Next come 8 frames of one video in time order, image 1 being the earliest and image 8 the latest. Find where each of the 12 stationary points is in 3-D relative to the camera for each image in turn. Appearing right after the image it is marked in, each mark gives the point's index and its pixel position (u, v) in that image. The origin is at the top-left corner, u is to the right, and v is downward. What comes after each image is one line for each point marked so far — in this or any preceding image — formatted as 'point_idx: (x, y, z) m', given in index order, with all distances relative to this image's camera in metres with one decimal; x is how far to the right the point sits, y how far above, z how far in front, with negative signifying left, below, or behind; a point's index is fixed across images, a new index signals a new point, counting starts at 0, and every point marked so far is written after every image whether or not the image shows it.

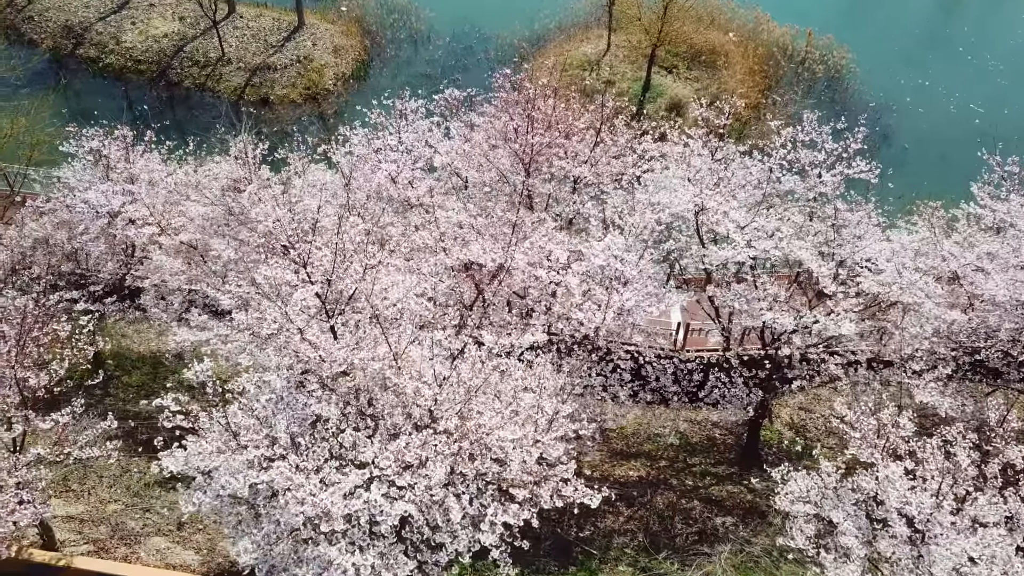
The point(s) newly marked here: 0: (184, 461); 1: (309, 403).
0: (-3.0, -1.6, +7.7) m
1: (-1.9, -1.1, +8.0) m
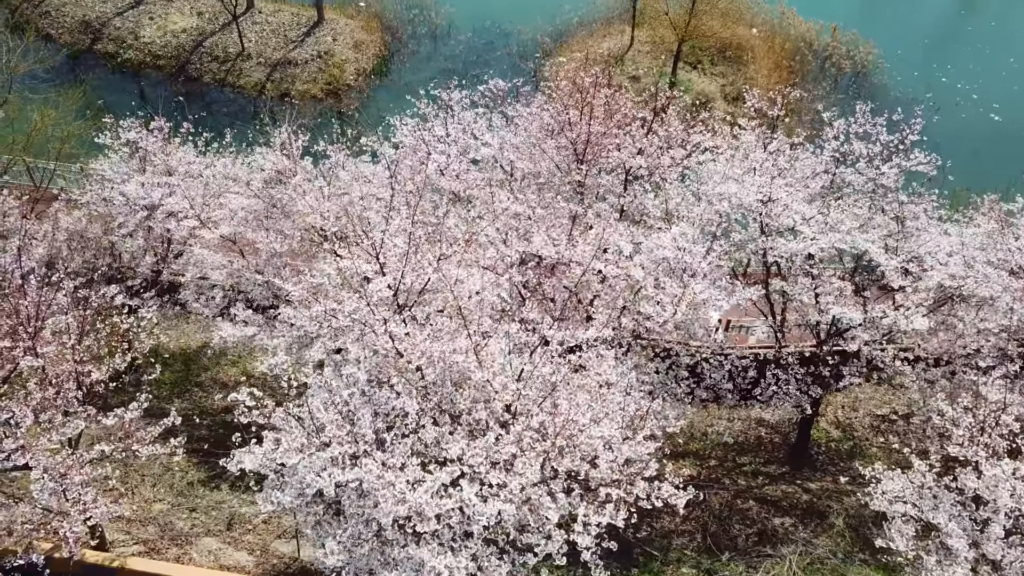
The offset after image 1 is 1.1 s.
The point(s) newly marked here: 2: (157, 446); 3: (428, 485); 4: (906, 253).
0: (-2.2, -1.5, +7.3) m
1: (-1.1, -1.0, +7.6) m
2: (-4.3, -1.9, +10.3) m
3: (-0.7, -1.7, +7.1) m
4: (+5.9, +0.5, +12.3) m
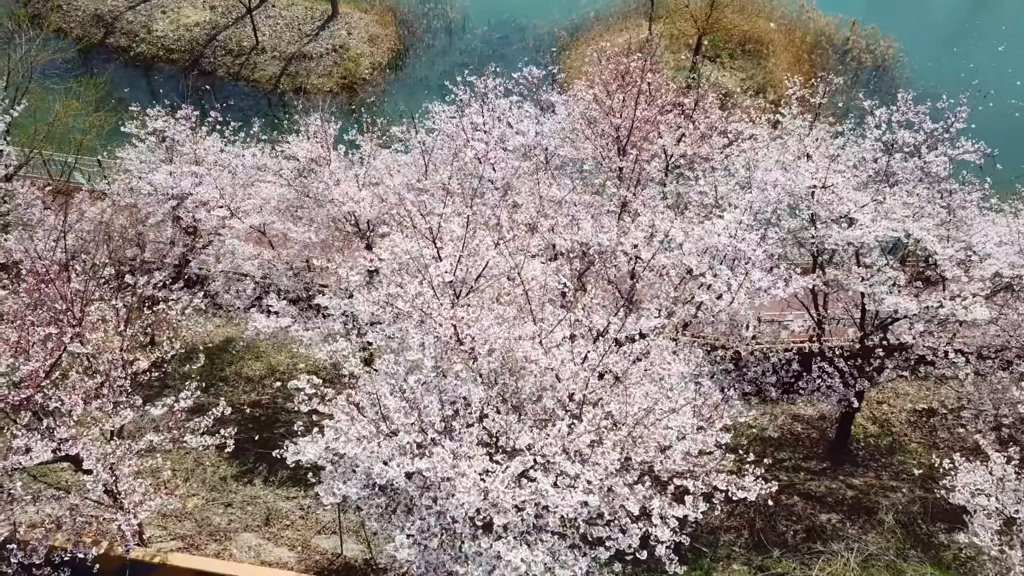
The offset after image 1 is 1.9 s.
0: (-1.6, -1.4, +7.0) m
1: (-0.5, -0.9, +7.3) m
2: (-3.7, -1.8, +10.0) m
3: (-0.1, -1.5, +6.8) m
4: (+6.5, +0.7, +12.0) m
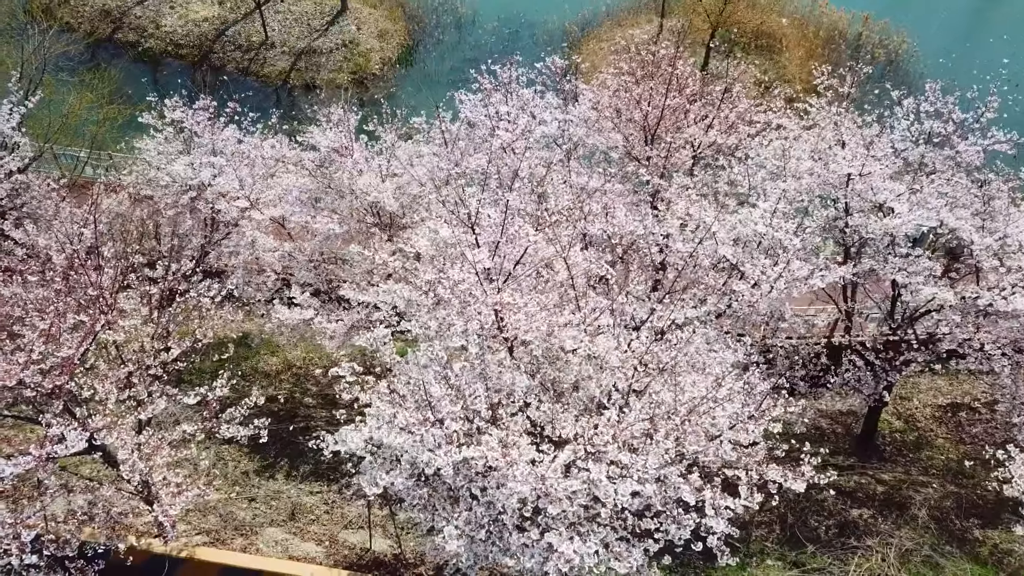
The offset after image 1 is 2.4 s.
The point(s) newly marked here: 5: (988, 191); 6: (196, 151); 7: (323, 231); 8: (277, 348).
0: (-1.2, -1.2, +6.8) m
1: (-0.1, -0.7, +7.1) m
2: (-3.3, -1.7, +9.8) m
3: (+0.3, -1.4, +6.6) m
4: (+6.9, +0.8, +11.7) m
5: (+7.1, +1.5, +12.4) m
6: (-5.5, +2.4, +14.3) m
7: (-3.0, +0.9, +12.9) m
8: (-4.0, -1.0, +14.3) m
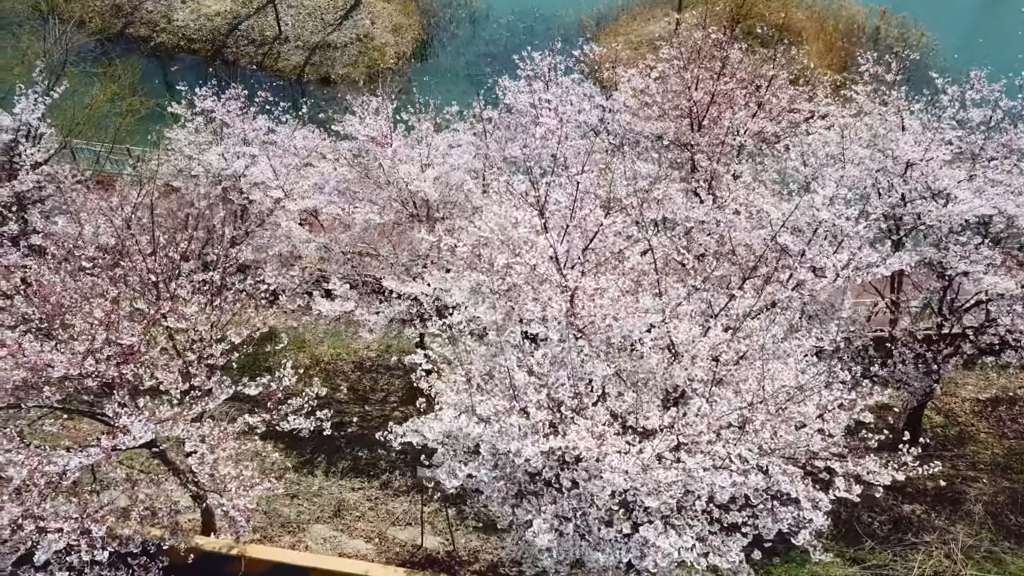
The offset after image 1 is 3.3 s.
0: (-0.5, -1.1, +6.6) m
1: (+0.6, -0.6, +6.8) m
2: (-2.6, -1.5, +9.5) m
3: (+1.0, -1.3, +6.3) m
4: (+7.6, +0.9, +11.5) m
5: (+7.8, +1.6, +12.1) m
6: (-4.8, +2.5, +14.0) m
7: (-2.3, +1.0, +12.6) m
8: (-3.3, -0.9, +14.0) m
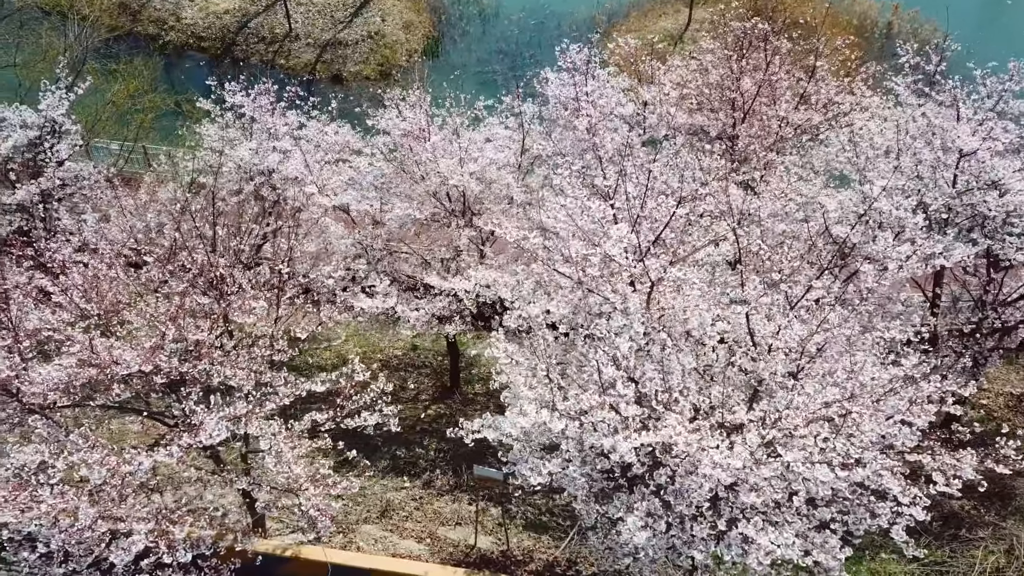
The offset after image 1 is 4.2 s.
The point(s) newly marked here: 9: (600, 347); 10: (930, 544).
0: (+0.2, -1.1, +6.4) m
1: (+1.3, -0.5, +6.6) m
2: (-1.9, -1.5, +9.3) m
3: (+1.7, -1.2, +6.1) m
4: (+8.2, +1.1, +11.3) m
5: (+8.4, +1.7, +12.0) m
6: (-4.2, +2.5, +13.8) m
7: (-1.7, +1.1, +12.4) m
8: (-2.7, -0.8, +13.8) m
9: (+0.7, -0.5, +7.0) m
10: (+5.5, -3.4, +11.0) m
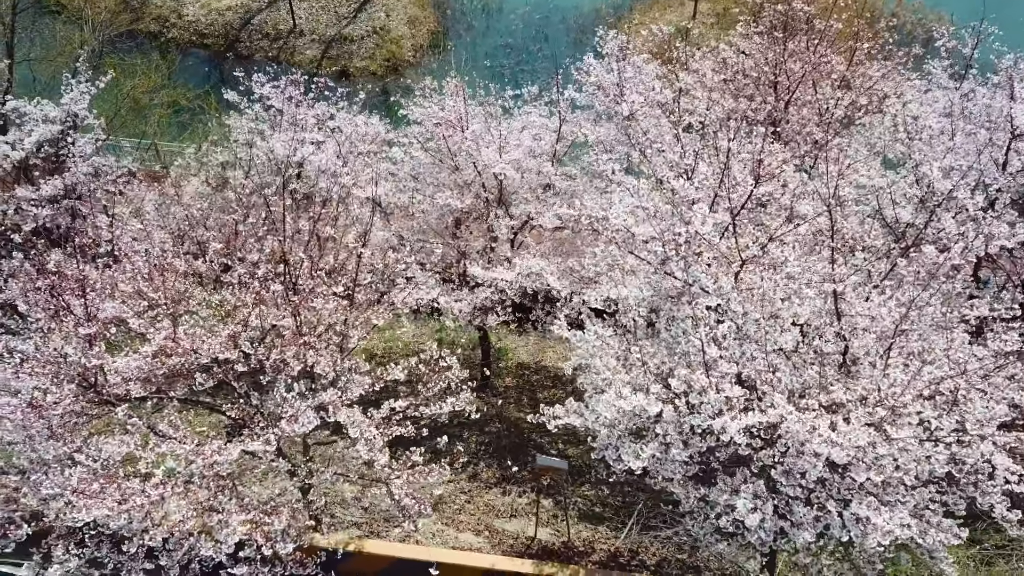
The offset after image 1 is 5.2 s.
0: (+0.9, -0.9, +6.2) m
1: (+2.0, -0.4, +6.5) m
2: (-1.3, -1.4, +9.1) m
3: (+2.4, -1.0, +5.9) m
4: (+8.8, +1.3, +11.3) m
5: (+9.0, +2.0, +11.9) m
6: (-3.6, +2.6, +13.6) m
7: (-1.1, +1.2, +12.2) m
8: (-2.1, -0.7, +13.5) m
9: (+1.4, -0.3, +6.9) m
10: (+6.2, -3.1, +10.9) m
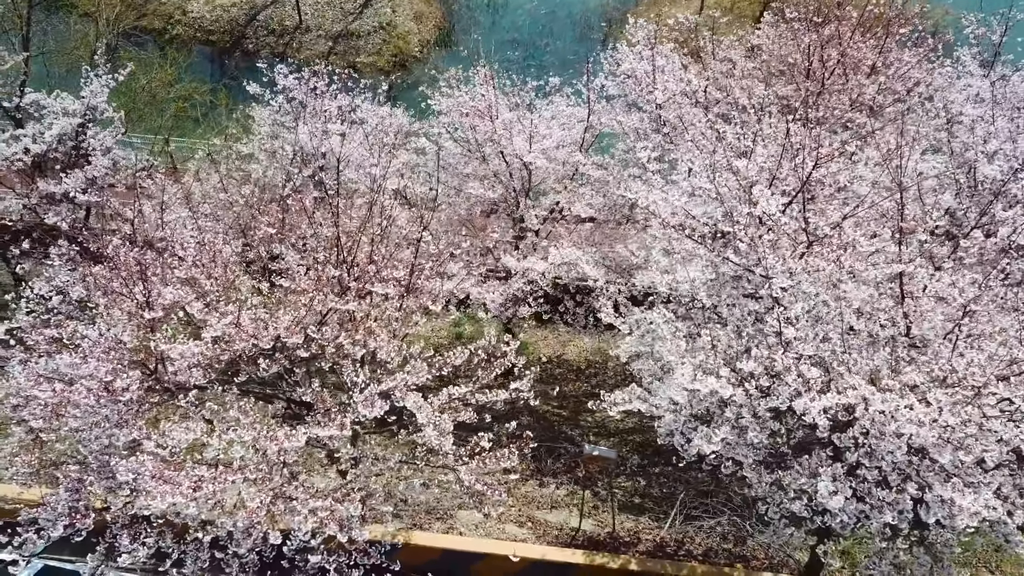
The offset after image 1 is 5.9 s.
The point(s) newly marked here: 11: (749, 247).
0: (+1.4, -0.8, +6.1) m
1: (+2.5, -0.2, +6.4) m
2: (-0.8, -1.2, +9.0) m
3: (+2.9, -0.9, +5.8) m
4: (+9.3, +1.5, +11.2) m
5: (+9.5, +2.2, +11.9) m
6: (-3.2, +2.8, +13.4) m
7: (-0.6, +1.3, +12.1) m
8: (-1.6, -0.6, +13.4) m
9: (+2.0, -0.2, +6.8) m
10: (+6.7, -3.0, +10.9) m
11: (+2.0, +0.3, +6.8) m
